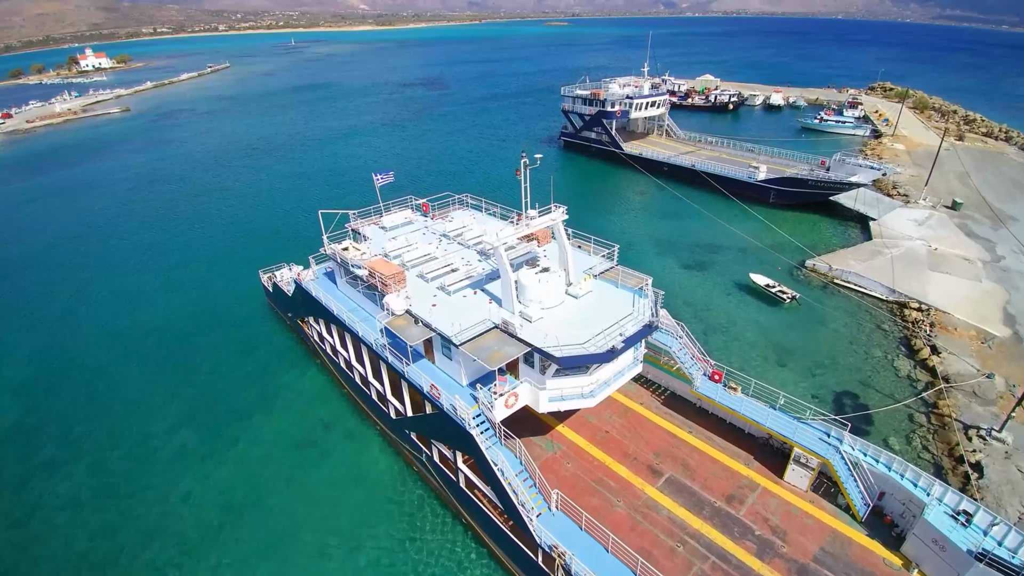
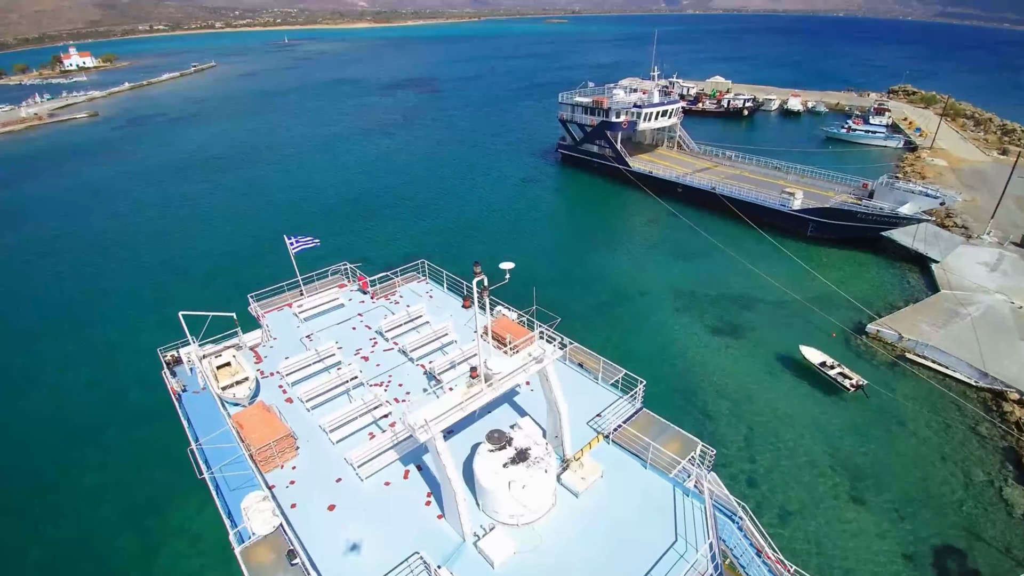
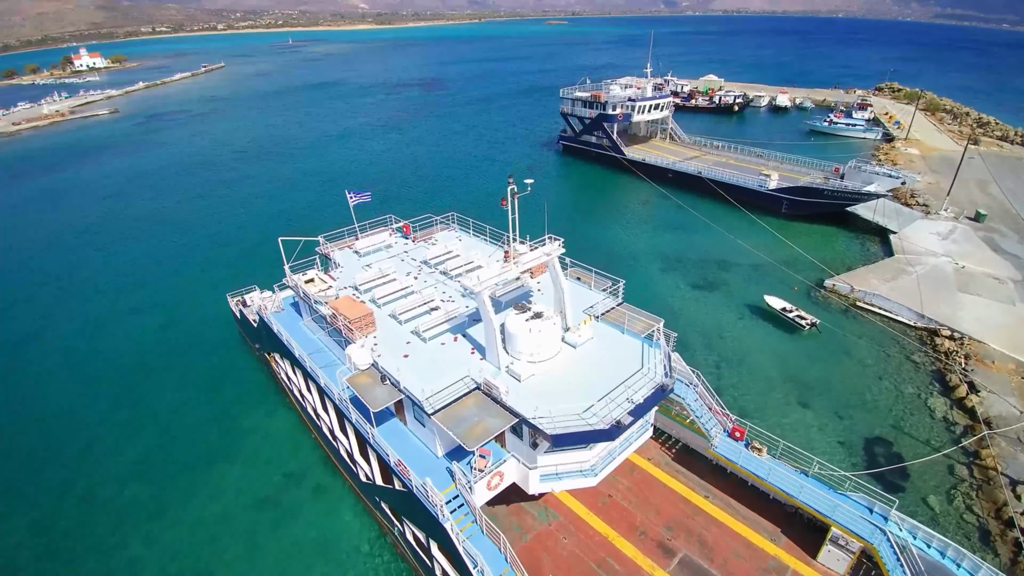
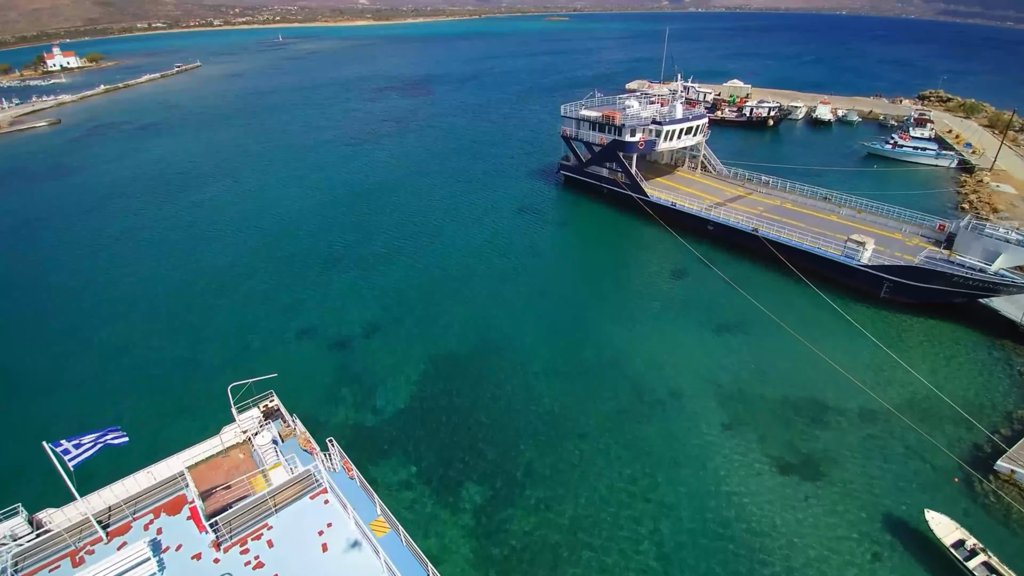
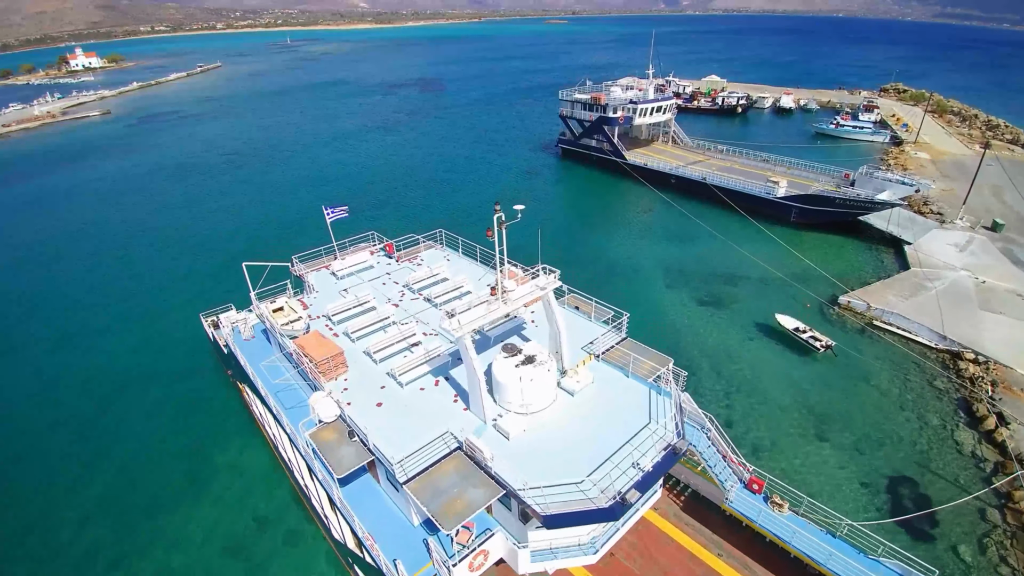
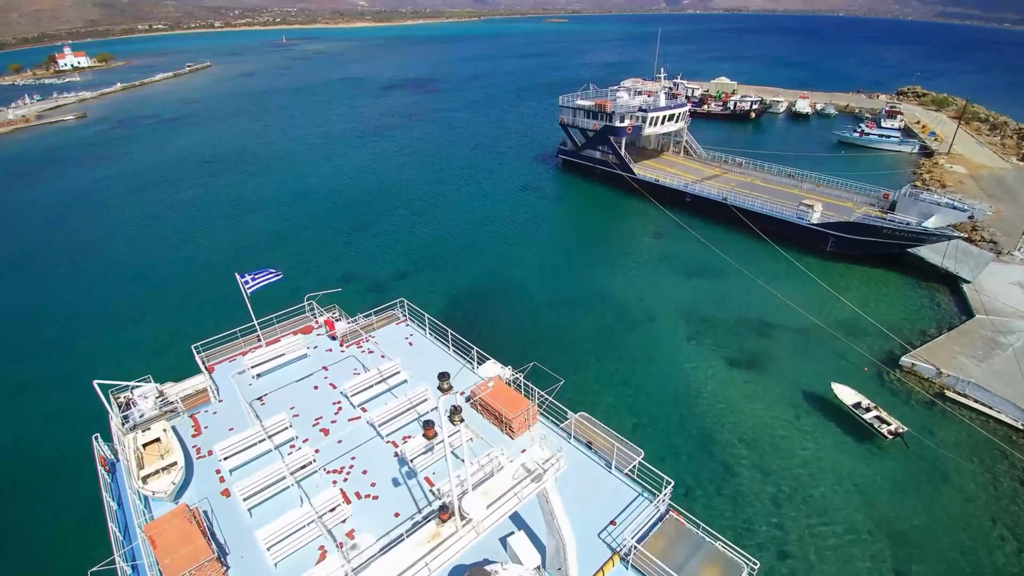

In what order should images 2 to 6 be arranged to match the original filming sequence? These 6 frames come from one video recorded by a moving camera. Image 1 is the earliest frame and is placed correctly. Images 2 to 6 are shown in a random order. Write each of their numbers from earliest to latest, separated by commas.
3, 5, 2, 6, 4
